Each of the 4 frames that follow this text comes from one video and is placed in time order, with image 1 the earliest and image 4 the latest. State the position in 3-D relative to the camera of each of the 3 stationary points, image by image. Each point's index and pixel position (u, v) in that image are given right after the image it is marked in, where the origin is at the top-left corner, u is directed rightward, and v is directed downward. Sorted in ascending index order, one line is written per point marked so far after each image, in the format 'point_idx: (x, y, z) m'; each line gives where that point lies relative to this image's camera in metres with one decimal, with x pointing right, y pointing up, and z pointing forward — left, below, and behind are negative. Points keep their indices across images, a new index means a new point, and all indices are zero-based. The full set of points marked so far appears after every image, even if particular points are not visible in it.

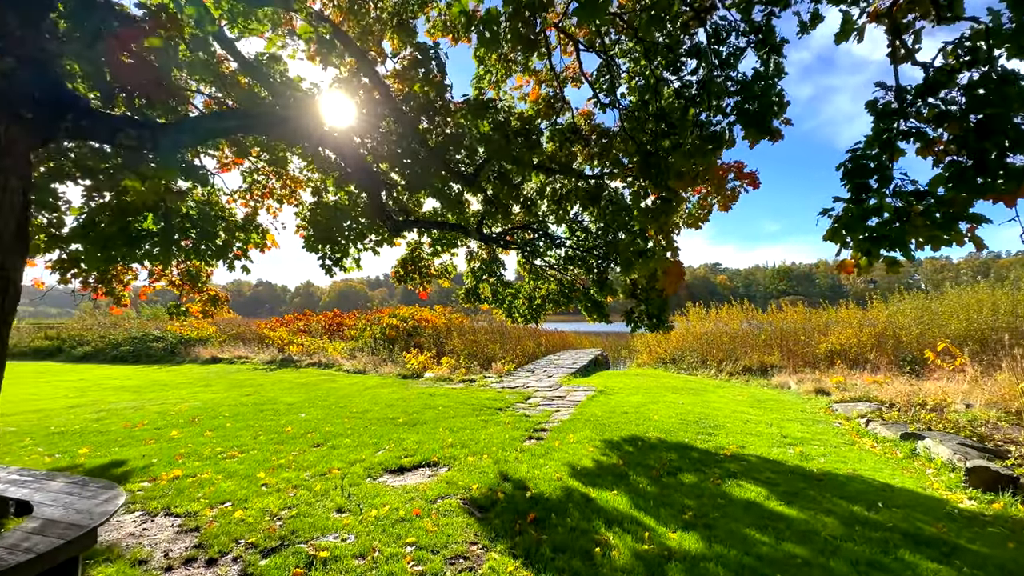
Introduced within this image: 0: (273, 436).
0: (-2.5, -1.5, +5.1) m
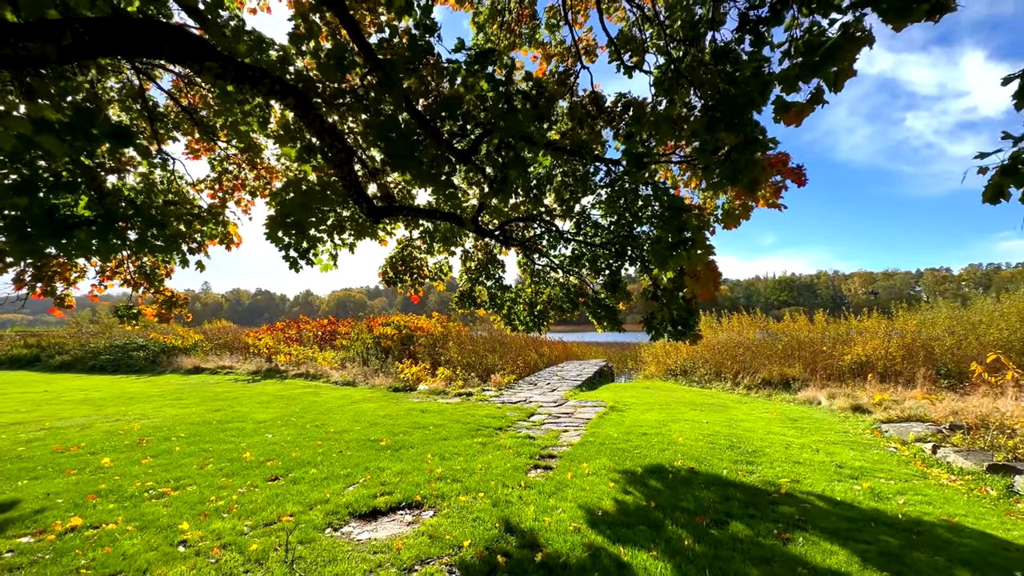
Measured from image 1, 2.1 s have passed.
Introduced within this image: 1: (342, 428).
0: (-2.5, -1.5, +4.2) m
1: (-2.1, -1.7, +6.0) m
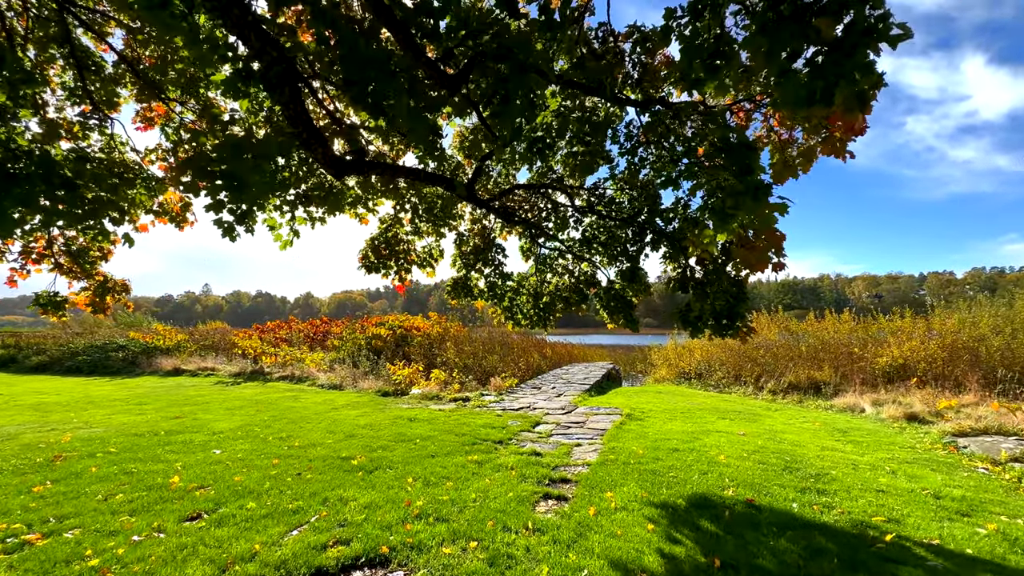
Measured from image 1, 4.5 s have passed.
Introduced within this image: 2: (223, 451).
0: (-2.5, -1.4, +3.2) m
1: (-2.1, -1.6, +5.0) m
2: (-2.6, -1.5, +4.5) m
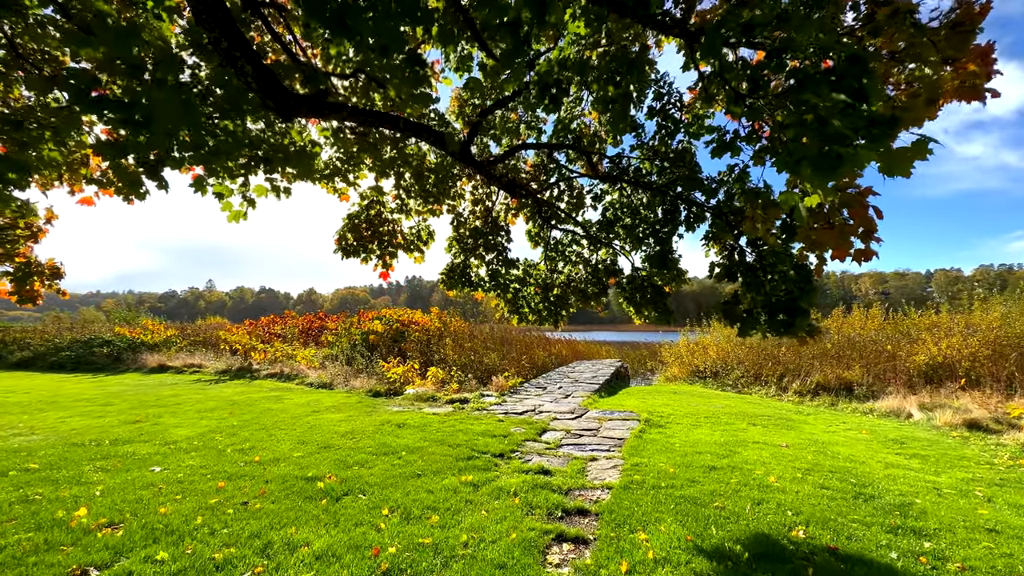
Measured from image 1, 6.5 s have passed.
0: (-2.4, -1.2, +2.4) m
1: (-2.0, -1.4, +4.2) m
2: (-2.6, -1.4, +3.7) m
